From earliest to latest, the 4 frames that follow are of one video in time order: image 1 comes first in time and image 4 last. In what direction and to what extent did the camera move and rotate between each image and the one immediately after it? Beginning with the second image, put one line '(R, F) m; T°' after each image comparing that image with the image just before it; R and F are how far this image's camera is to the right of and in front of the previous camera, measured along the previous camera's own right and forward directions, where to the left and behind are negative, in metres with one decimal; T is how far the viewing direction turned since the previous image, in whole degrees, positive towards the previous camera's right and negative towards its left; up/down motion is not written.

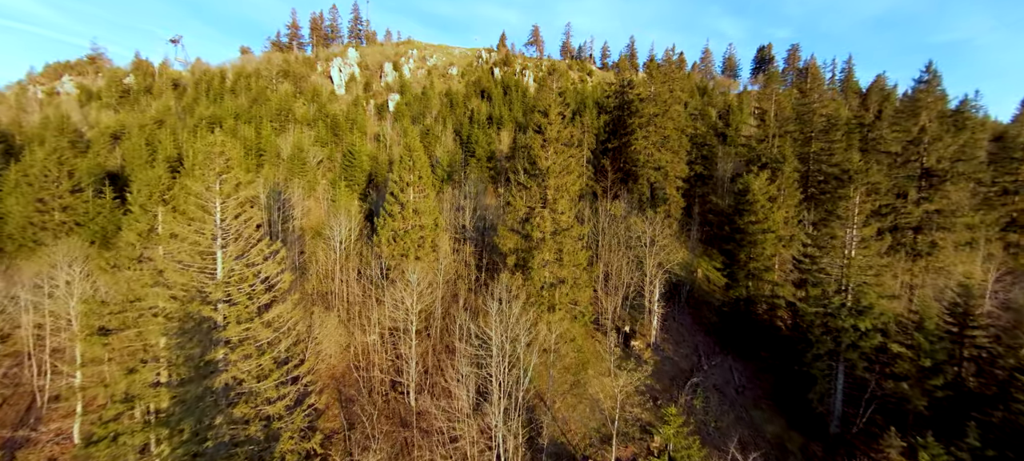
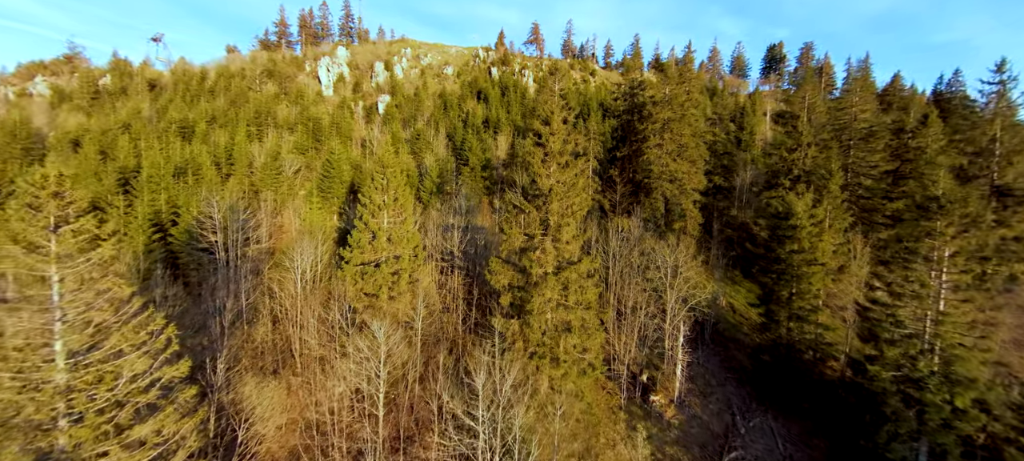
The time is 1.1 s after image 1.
(+0.3, +5.4) m; 0°
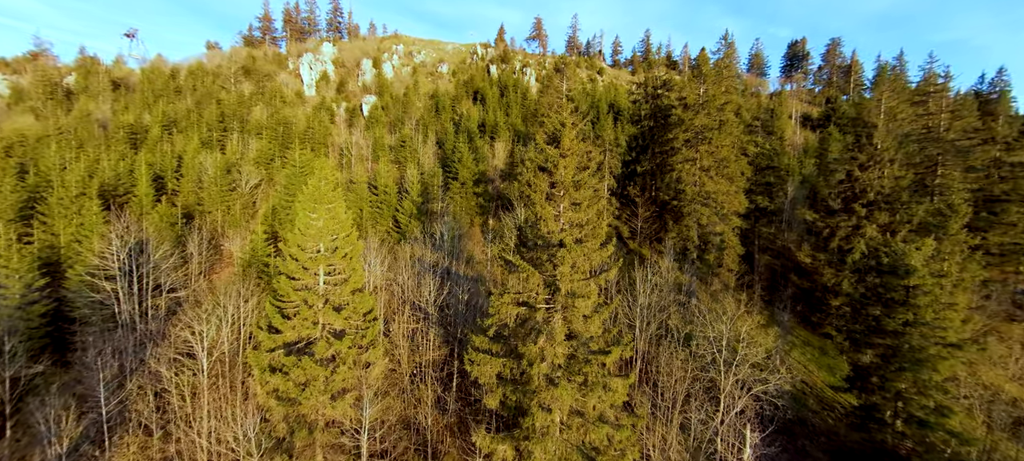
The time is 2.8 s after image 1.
(+0.4, +8.1) m; 0°
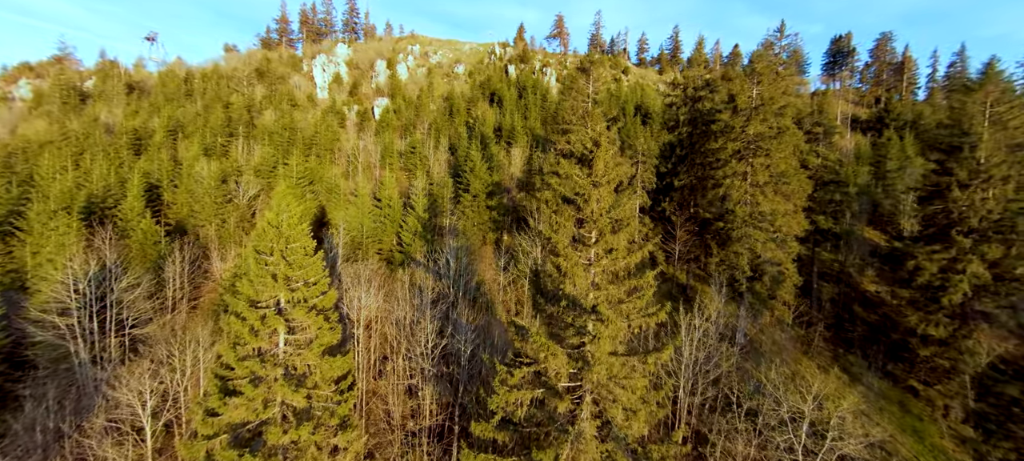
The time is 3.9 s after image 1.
(+0.2, +4.4) m; -3°
